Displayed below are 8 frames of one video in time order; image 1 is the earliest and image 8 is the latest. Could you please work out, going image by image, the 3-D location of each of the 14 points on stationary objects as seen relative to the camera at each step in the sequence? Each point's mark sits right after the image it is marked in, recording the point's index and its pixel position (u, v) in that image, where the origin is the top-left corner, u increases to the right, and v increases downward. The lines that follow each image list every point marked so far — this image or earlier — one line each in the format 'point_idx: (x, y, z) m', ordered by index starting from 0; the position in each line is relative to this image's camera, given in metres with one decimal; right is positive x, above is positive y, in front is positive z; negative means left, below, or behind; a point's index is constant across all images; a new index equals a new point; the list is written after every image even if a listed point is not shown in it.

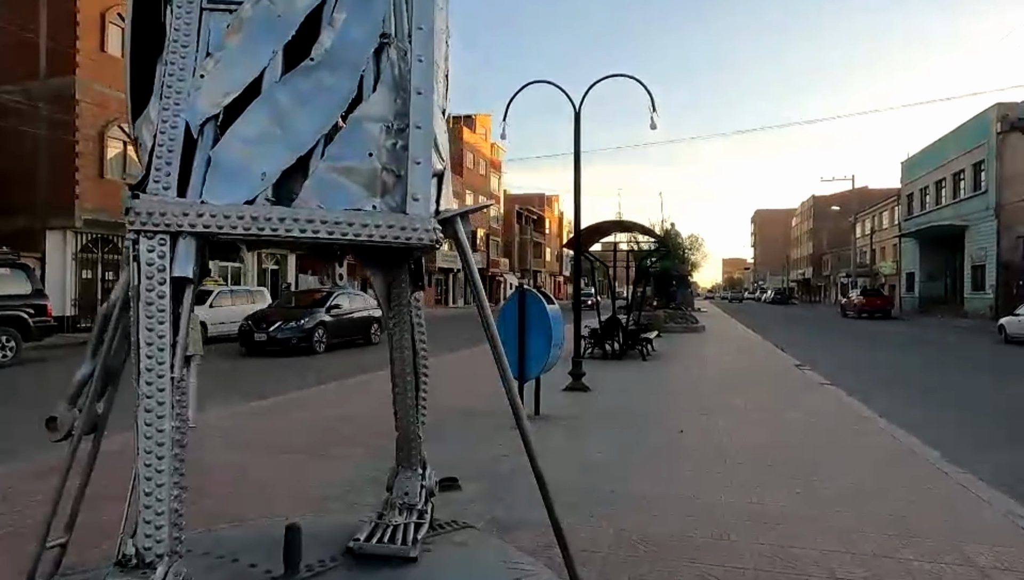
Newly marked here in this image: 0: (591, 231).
0: (+1.7, +1.2, +13.8) m
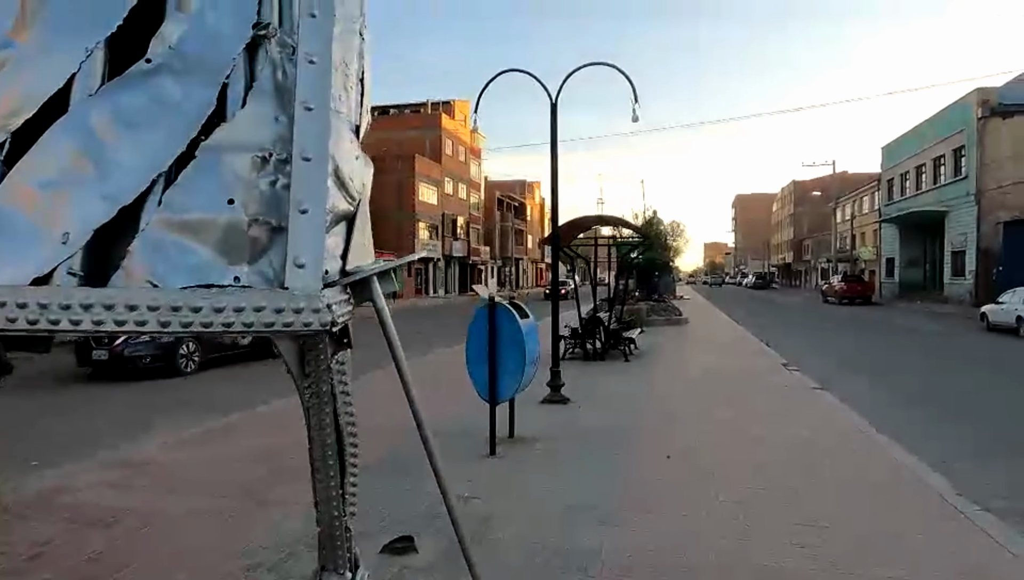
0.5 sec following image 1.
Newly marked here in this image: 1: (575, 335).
0: (+1.2, +1.2, +13.1) m
1: (+1.2, -0.9, +13.1) m
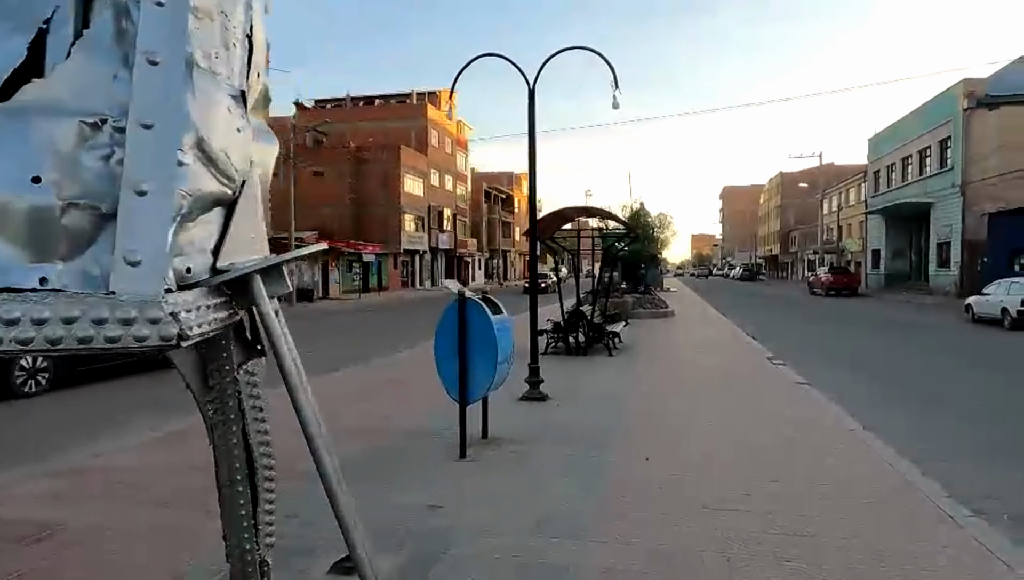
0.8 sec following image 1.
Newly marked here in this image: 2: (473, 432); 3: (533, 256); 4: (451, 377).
0: (+0.8, +1.4, +12.8) m
1: (+0.9, -0.8, +12.8) m
2: (-0.4, -1.4, +6.6) m
3: (+0.3, +0.5, +8.3) m
4: (-0.5, -0.8, +5.7) m
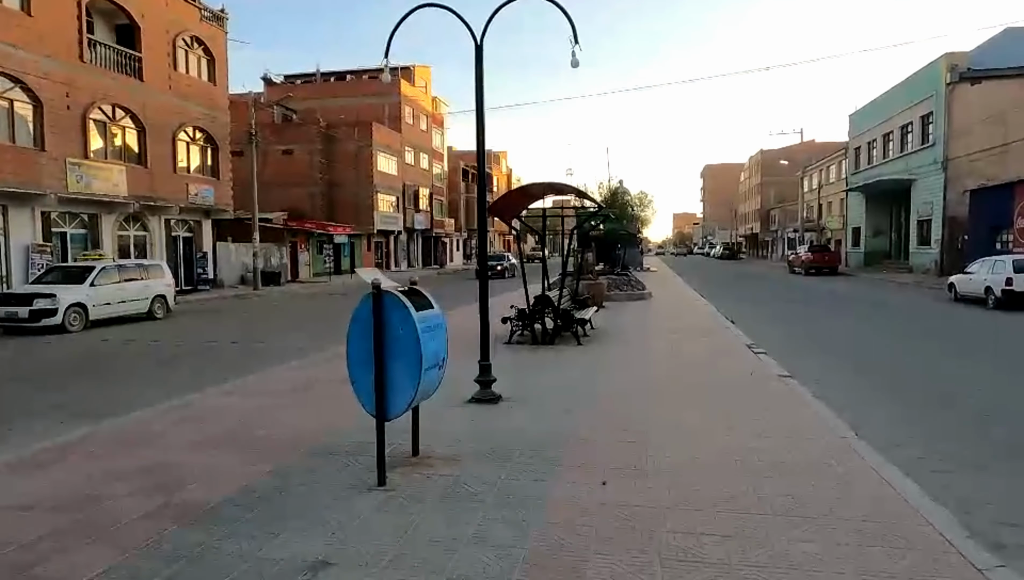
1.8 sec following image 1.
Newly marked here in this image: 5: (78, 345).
0: (+0.1, +1.7, +11.8) m
1: (+0.2, -0.5, +11.8) m
2: (-0.9, -1.3, +5.6) m
3: (-0.3, +0.6, +7.3) m
4: (-1.0, -0.7, +4.7) m
5: (-9.8, -1.3, +14.9) m
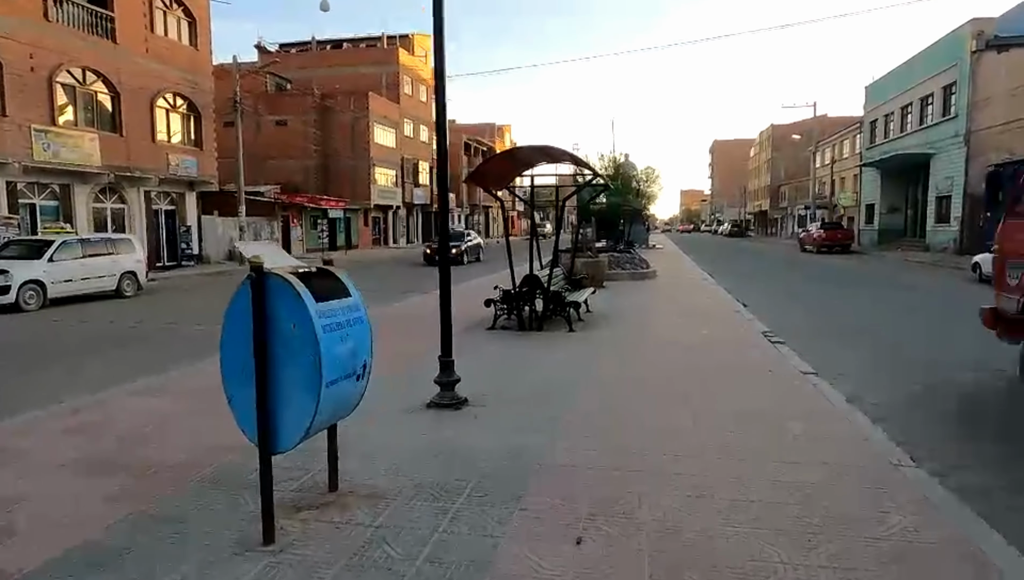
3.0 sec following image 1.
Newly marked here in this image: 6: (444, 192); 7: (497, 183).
0: (-0.1, +2.0, +10.4) m
1: (-0.1, -0.1, +10.5) m
2: (-1.2, -1.2, +4.3) m
3: (-0.6, +0.8, +5.9) m
4: (-1.4, -0.6, +3.4) m
5: (-10.1, -0.7, +13.7) m
6: (-0.6, +0.9, +5.9) m
7: (-0.3, +1.8, +11.1) m
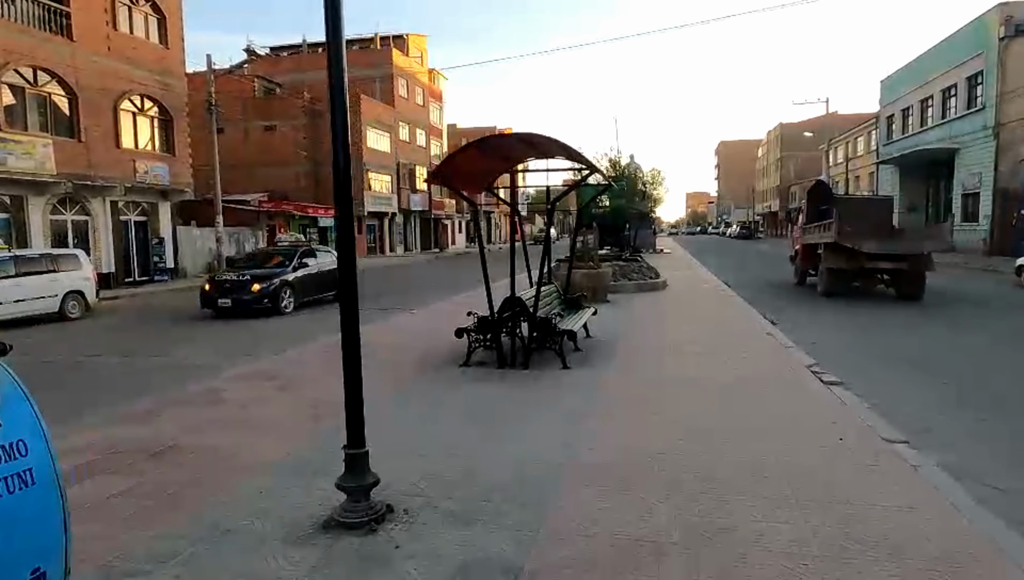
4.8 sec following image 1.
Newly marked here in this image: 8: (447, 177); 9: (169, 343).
0: (-0.4, +1.7, +8.3) m
1: (-0.4, -0.5, +8.4) m
2: (-1.6, -1.5, +2.2) m
3: (-0.9, +0.5, +3.8) m
4: (-1.7, -0.9, +1.3) m
5: (-10.3, -1.2, +11.7) m
6: (-0.9, +0.6, +3.8) m
7: (-0.6, +1.5, +9.0) m
8: (-0.8, +1.5, +8.5) m
9: (-6.2, -1.1, +11.9) m
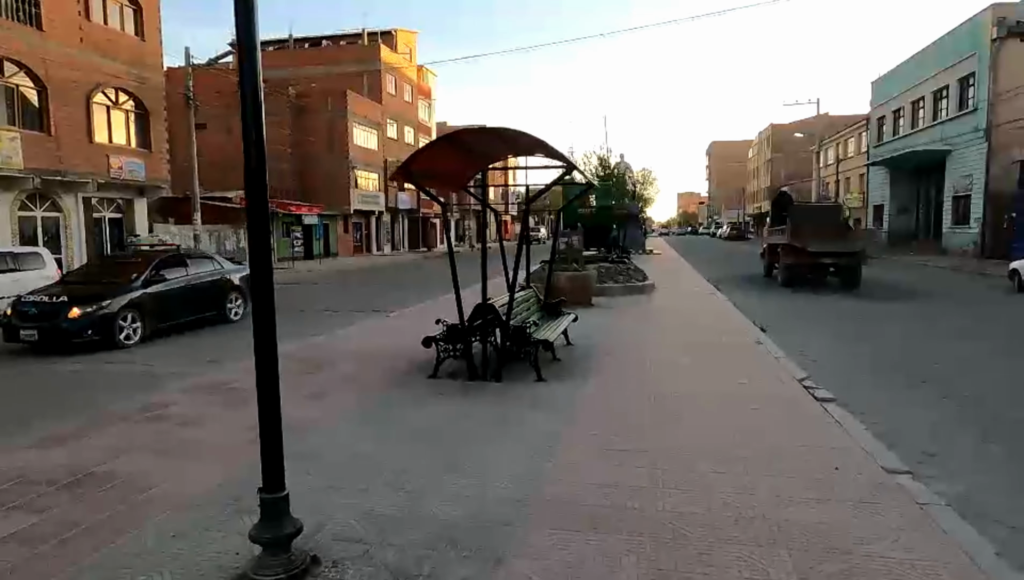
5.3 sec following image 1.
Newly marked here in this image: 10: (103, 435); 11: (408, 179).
0: (-0.8, +1.6, +7.7) m
1: (-0.7, -0.5, +7.8) m
2: (-1.8, -1.6, +1.6) m
3: (-1.2, +0.4, +3.2) m
4: (-1.9, -1.0, +0.7) m
5: (-10.7, -1.3, +11.0) m
6: (-1.2, +0.5, +3.2) m
7: (-0.9, +1.4, +8.5) m
8: (-1.2, +1.4, +7.9) m
9: (-6.6, -1.1, +11.3) m
10: (-3.7, -1.4, +5.9) m
11: (-1.2, +1.3, +7.8) m
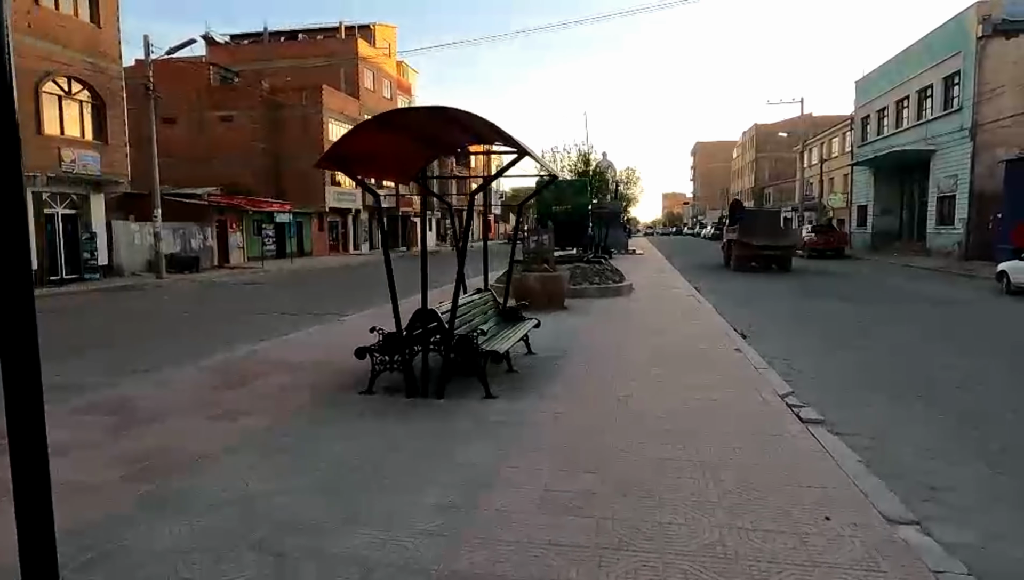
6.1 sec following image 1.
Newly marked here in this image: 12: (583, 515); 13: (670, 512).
0: (-1.3, +1.6, +6.7) m
1: (-1.2, -0.6, +6.8) m
2: (-2.2, -1.6, +0.7) m
3: (-1.7, +0.4, +2.2) m
4: (-2.3, -1.0, -0.3) m
5: (-11.3, -1.3, +9.8) m
6: (-1.7, +0.5, +2.2) m
7: (-1.5, +1.4, +7.5) m
8: (-1.7, +1.4, +7.0) m
9: (-7.2, -1.1, +10.2) m
10: (-4.2, -1.4, +4.9) m
11: (-1.8, +1.3, +6.9) m
12: (+0.5, -1.4, +4.0) m
13: (+1.0, -1.4, +4.0) m
